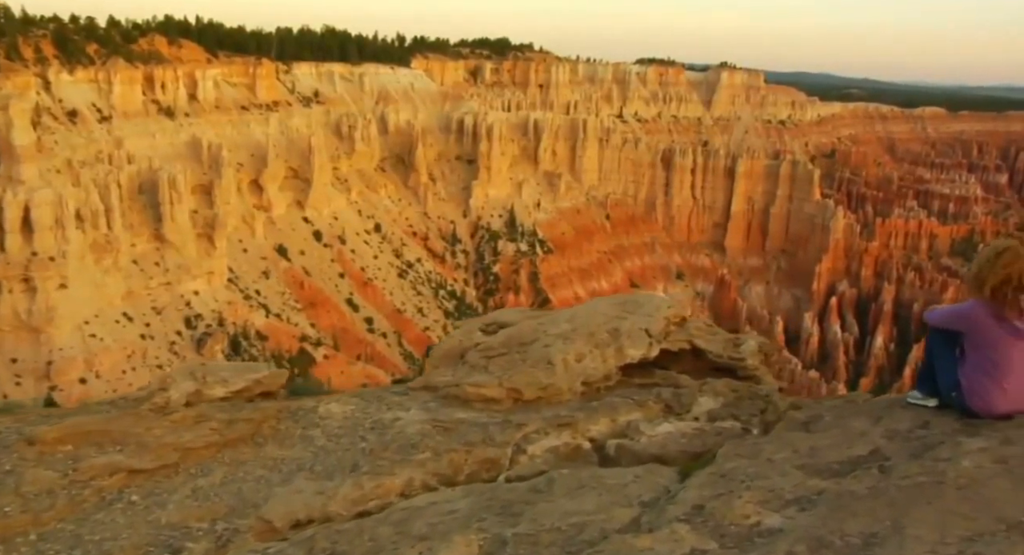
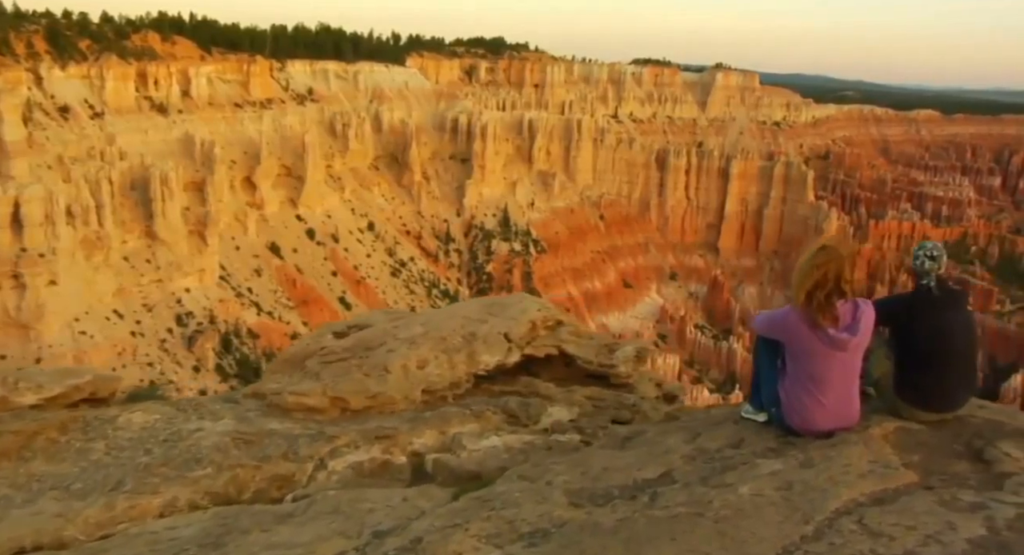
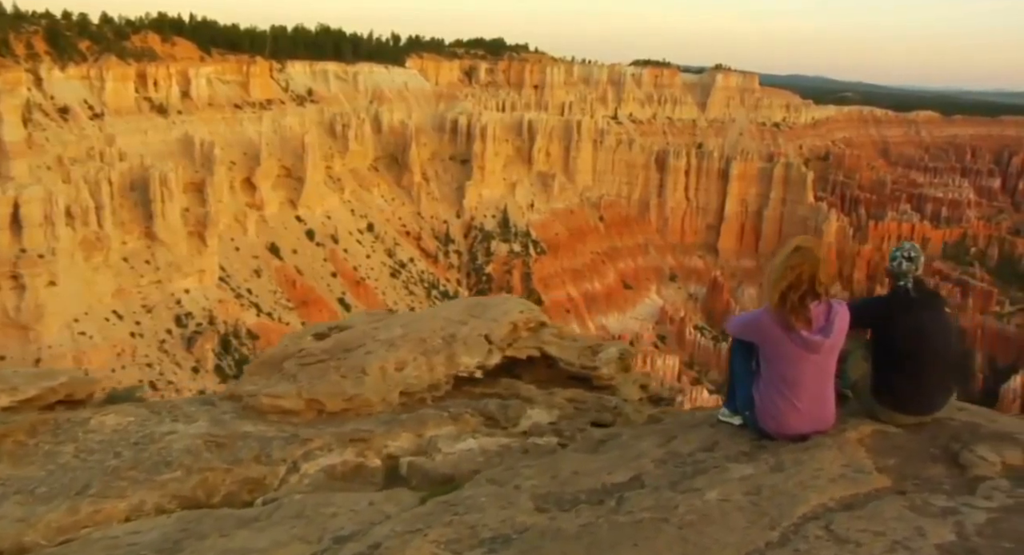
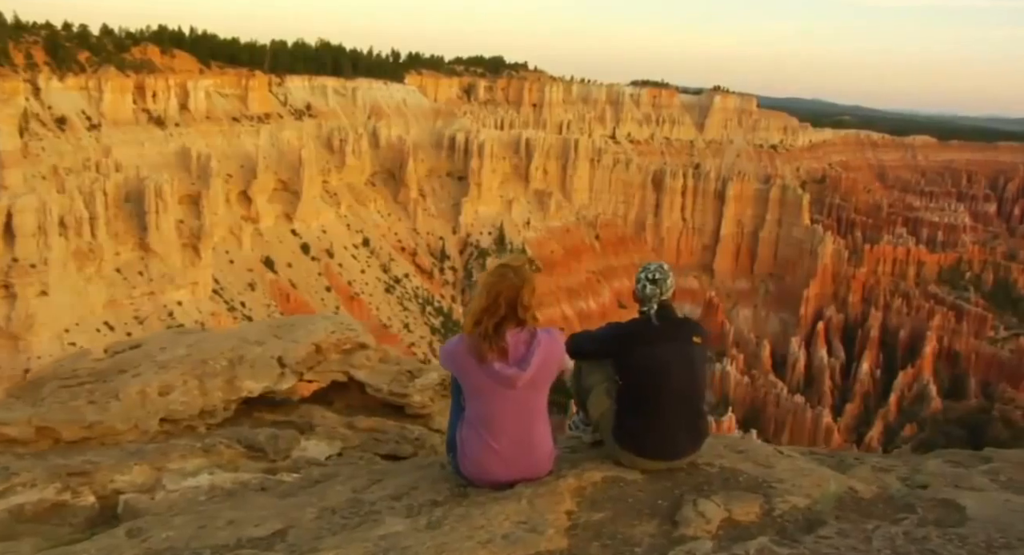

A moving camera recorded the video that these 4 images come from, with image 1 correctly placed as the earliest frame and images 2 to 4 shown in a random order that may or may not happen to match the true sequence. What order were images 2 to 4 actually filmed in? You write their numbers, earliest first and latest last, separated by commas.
2, 3, 4
